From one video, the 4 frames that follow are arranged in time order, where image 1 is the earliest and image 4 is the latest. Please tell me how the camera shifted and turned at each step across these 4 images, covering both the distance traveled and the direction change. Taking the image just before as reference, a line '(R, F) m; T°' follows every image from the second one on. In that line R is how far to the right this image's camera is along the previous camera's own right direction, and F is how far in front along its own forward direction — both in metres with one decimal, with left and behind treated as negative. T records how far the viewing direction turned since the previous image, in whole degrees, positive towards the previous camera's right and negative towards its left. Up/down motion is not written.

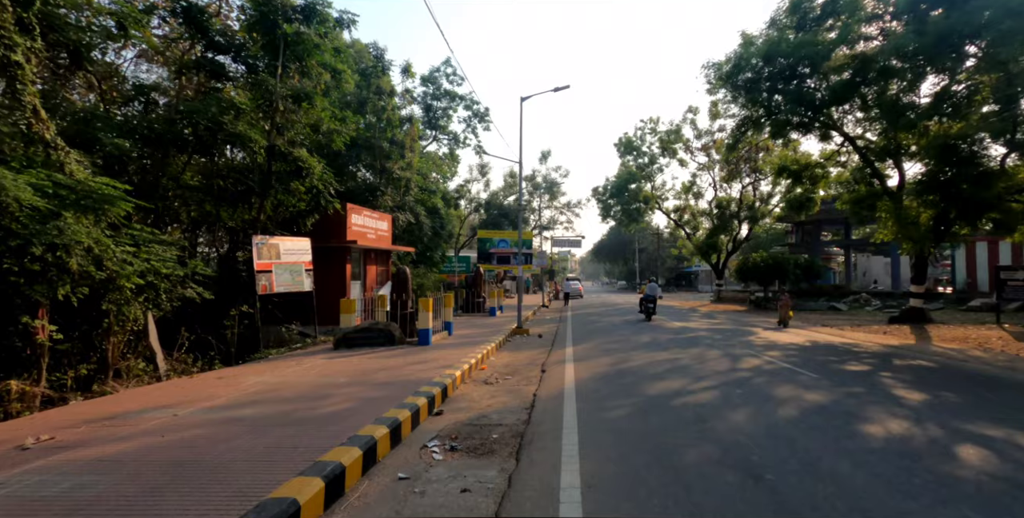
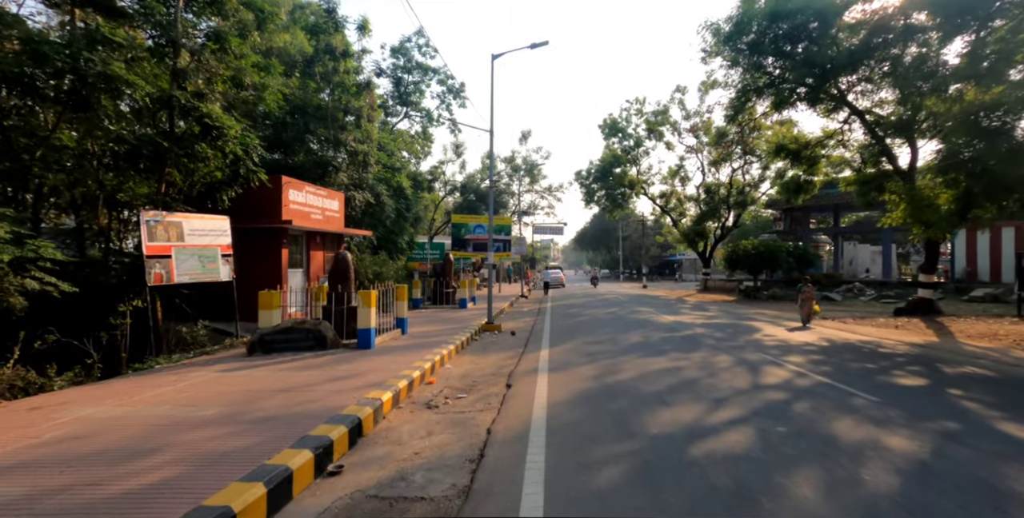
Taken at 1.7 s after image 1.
(+0.4, +2.3) m; +2°
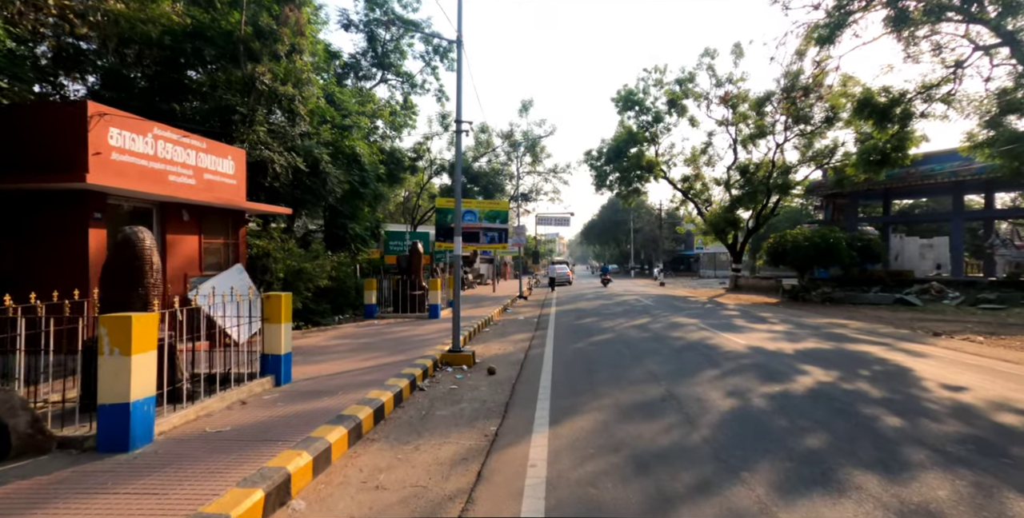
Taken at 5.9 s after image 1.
(+0.5, +5.6) m; -1°
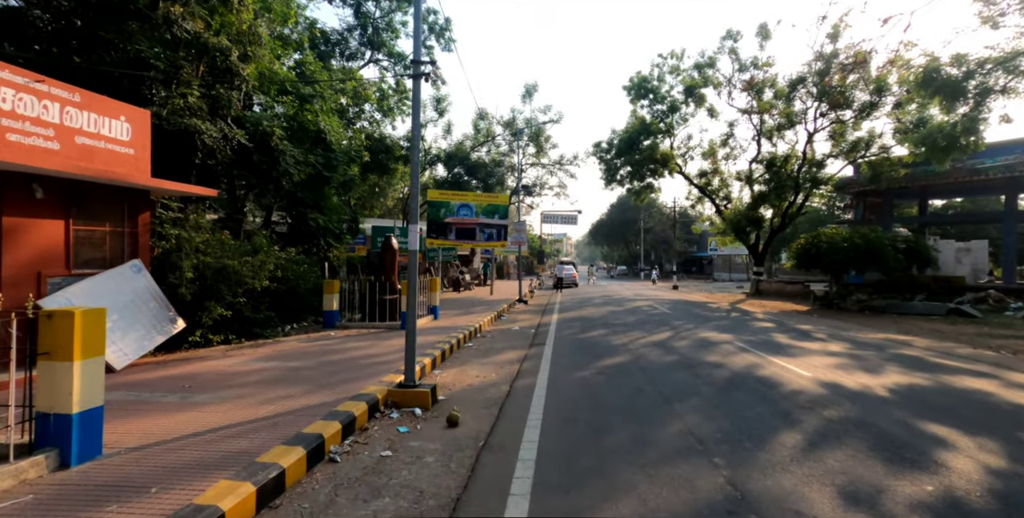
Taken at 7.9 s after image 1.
(+0.4, +2.7) m; -1°
